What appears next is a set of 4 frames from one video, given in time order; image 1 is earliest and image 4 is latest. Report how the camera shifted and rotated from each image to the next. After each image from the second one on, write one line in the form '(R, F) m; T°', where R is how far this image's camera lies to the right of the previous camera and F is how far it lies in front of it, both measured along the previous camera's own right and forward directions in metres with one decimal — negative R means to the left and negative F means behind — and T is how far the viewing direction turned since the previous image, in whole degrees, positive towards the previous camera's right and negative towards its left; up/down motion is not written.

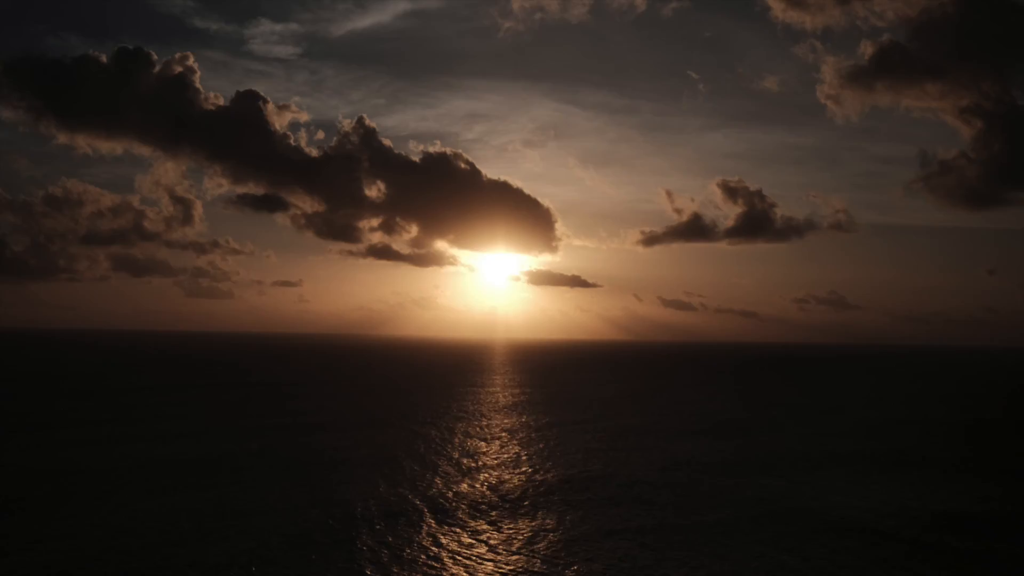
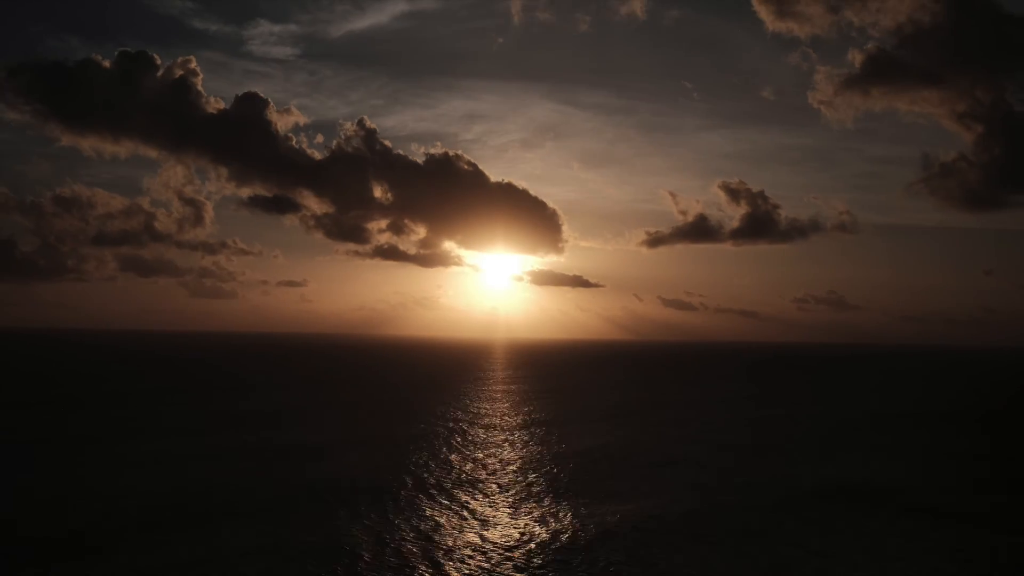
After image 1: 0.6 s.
(-0.3, -0.5) m; 0°
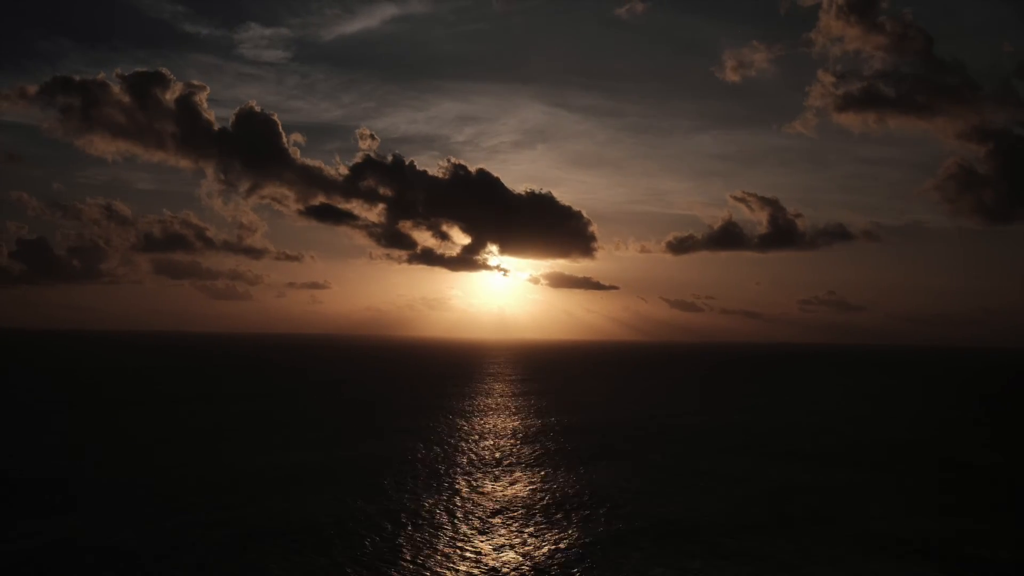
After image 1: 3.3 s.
(-1.8, -1.6) m; +1°
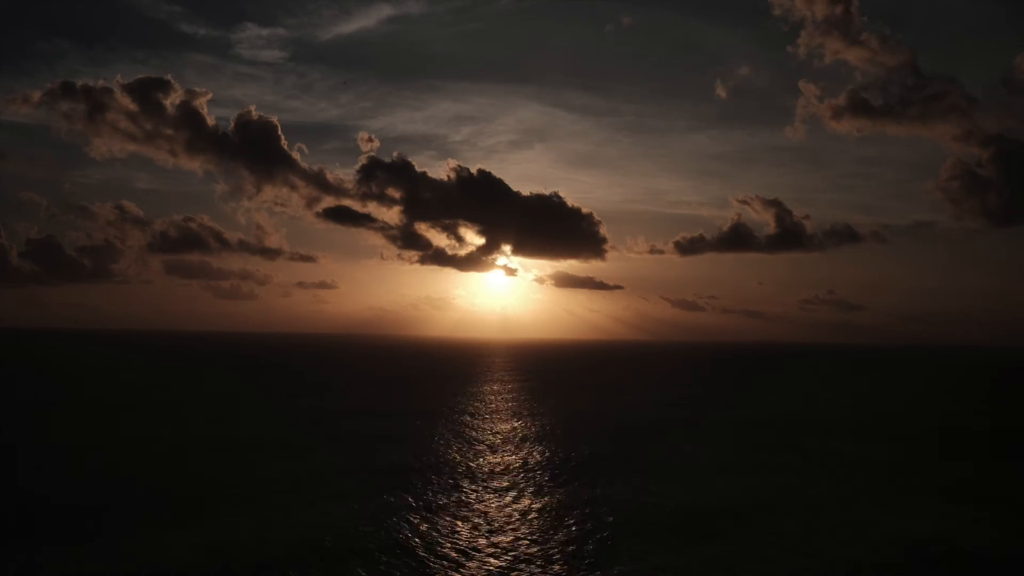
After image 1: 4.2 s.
(-0.6, -0.6) m; 0°
